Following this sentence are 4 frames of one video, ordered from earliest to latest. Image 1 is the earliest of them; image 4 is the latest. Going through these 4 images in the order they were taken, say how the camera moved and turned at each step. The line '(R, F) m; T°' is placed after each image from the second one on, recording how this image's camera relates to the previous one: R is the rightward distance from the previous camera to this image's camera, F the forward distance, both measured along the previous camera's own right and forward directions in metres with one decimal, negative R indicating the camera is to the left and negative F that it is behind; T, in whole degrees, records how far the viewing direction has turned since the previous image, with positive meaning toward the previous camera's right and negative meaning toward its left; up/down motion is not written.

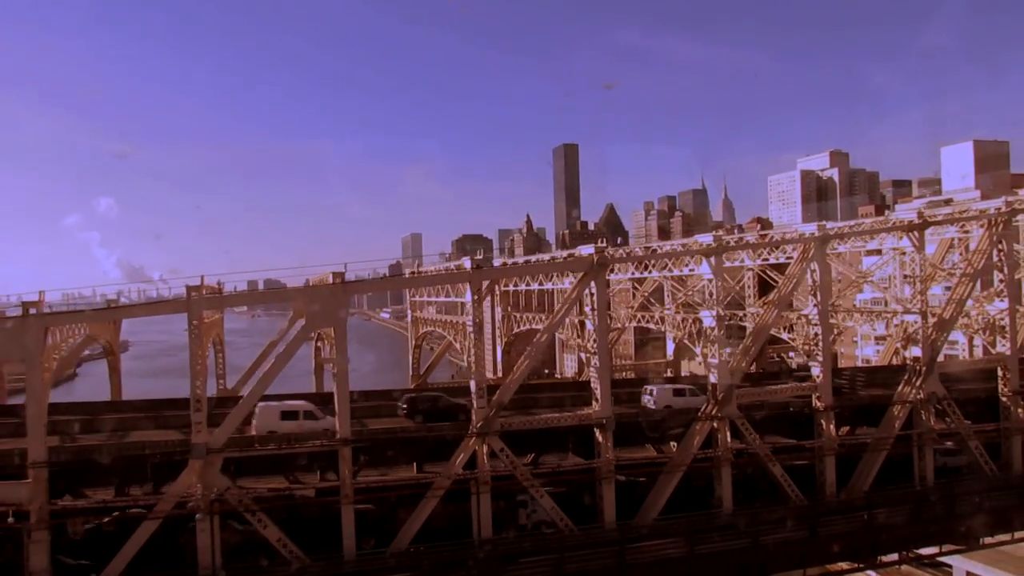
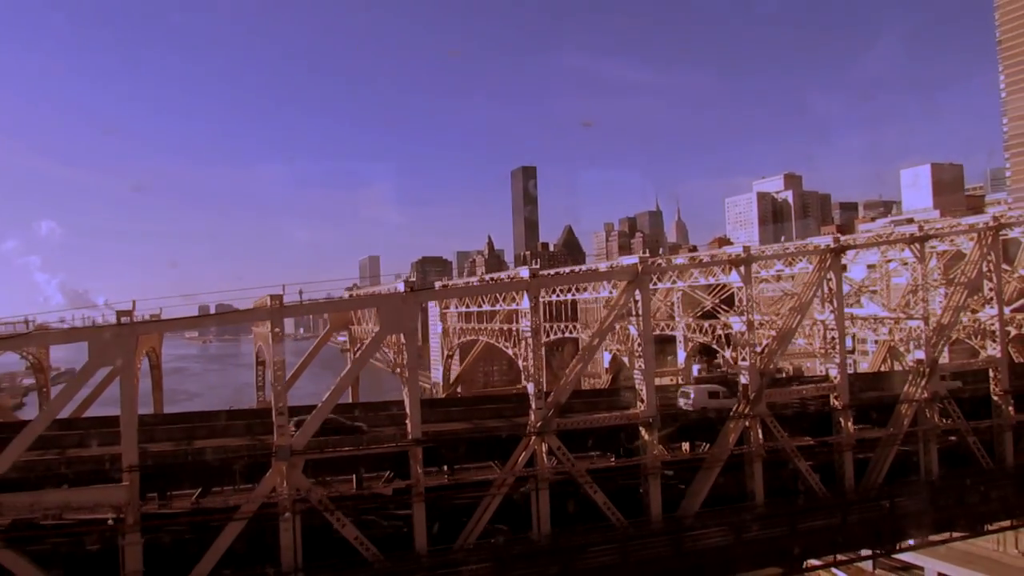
(-1.6, -0.6) m; +3°
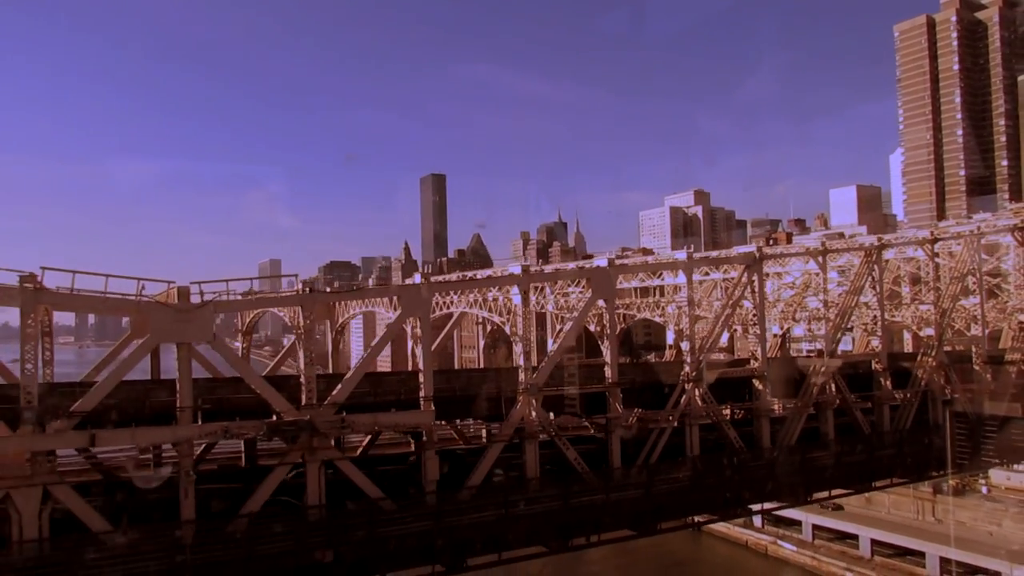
(-5.3, -2.4) m; +8°
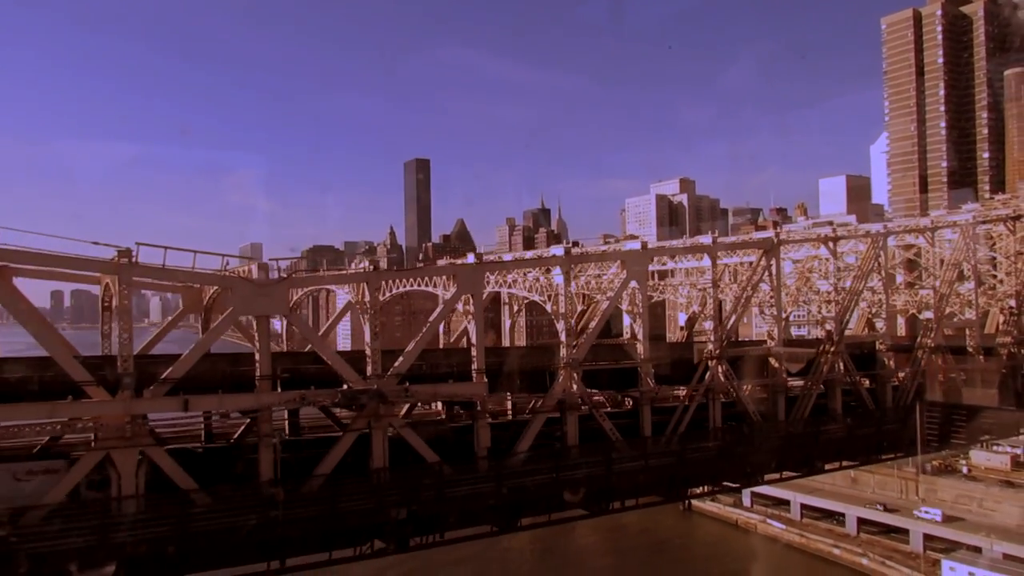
(-1.2, -0.7) m; +1°
